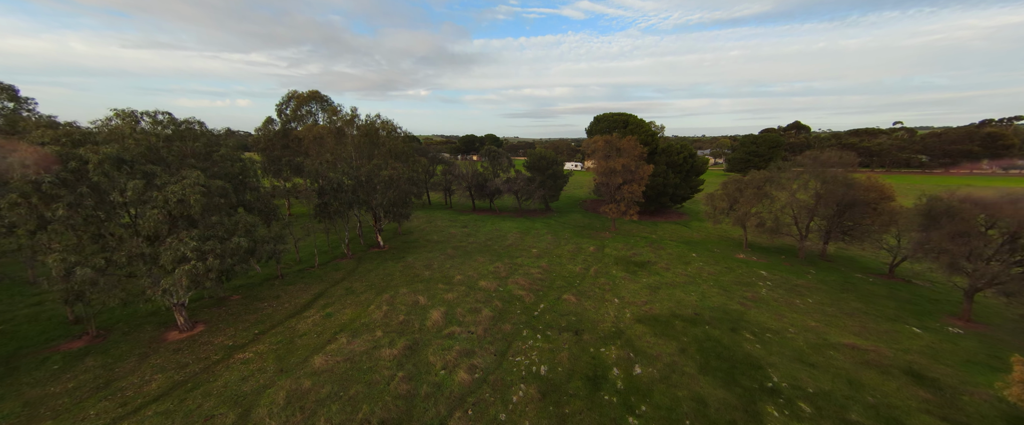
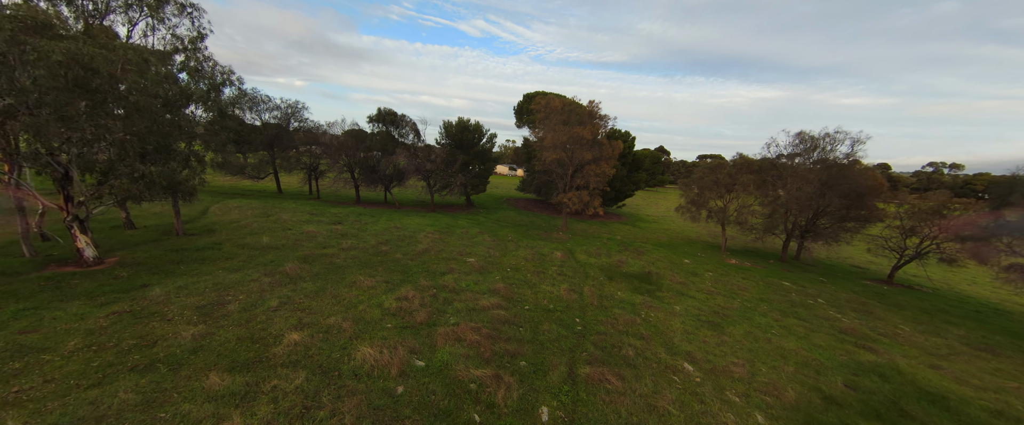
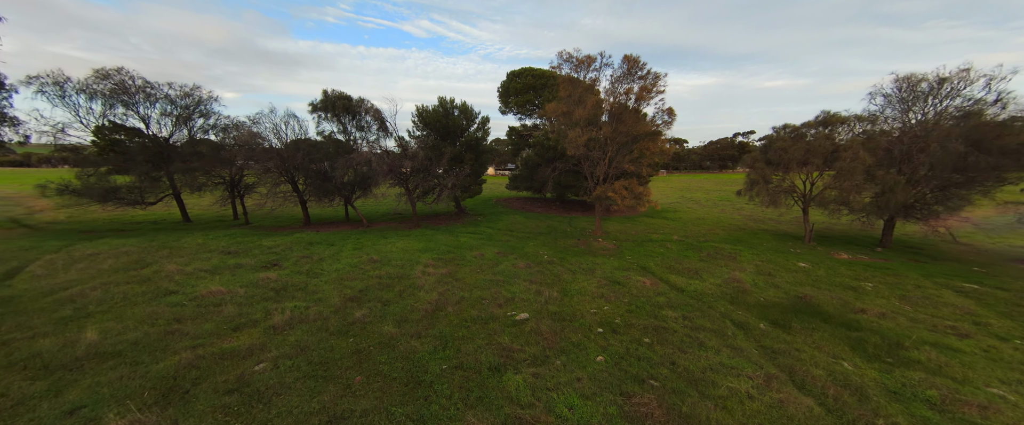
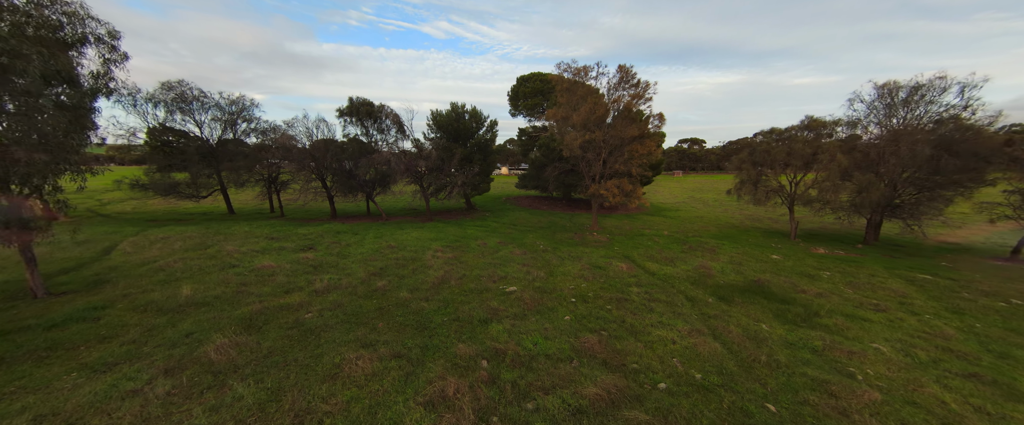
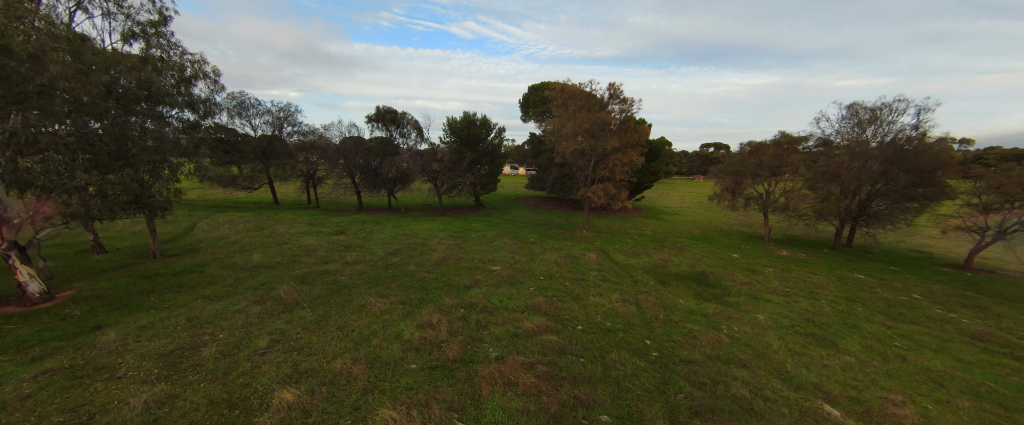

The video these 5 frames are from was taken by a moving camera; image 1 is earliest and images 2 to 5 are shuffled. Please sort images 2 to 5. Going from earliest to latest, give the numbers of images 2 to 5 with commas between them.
2, 5, 4, 3
